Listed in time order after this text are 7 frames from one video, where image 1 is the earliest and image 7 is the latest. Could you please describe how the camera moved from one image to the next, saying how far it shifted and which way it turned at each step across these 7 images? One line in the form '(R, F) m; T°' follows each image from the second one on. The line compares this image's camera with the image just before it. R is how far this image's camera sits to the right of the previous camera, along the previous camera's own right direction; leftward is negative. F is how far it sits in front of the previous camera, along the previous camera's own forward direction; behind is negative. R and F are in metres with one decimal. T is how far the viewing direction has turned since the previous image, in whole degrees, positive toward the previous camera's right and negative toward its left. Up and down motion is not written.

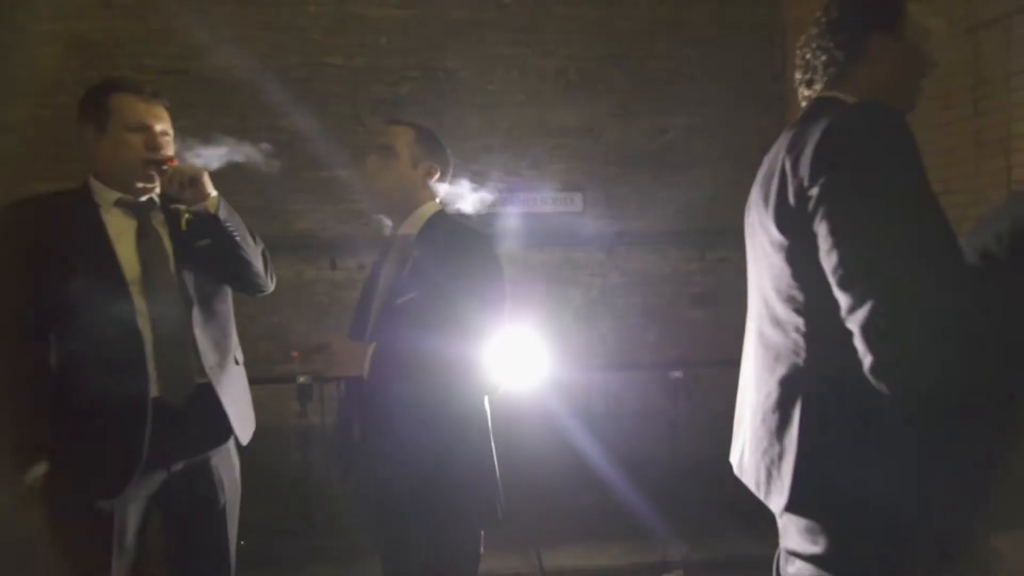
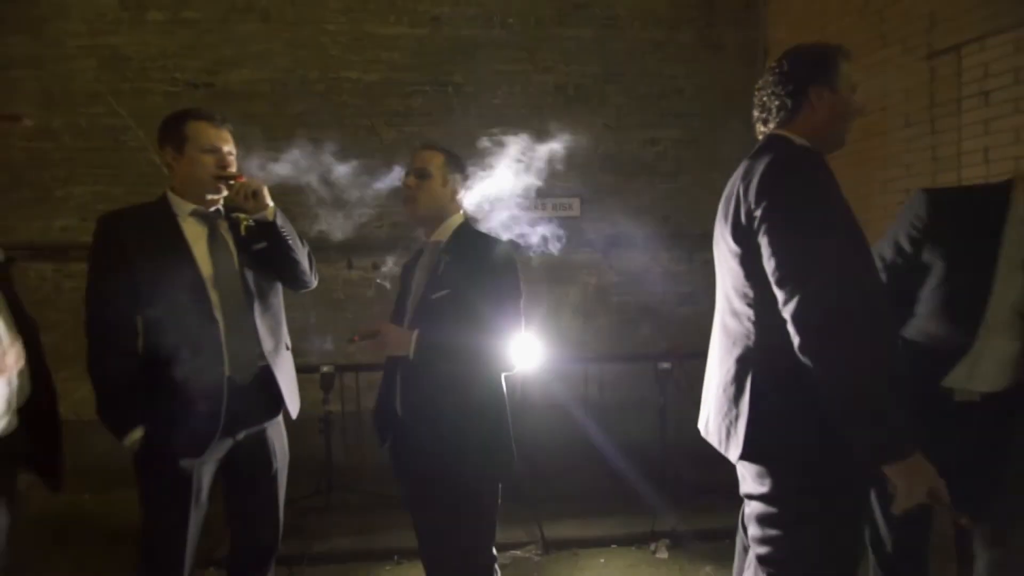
(-0.1, -0.4) m; 0°
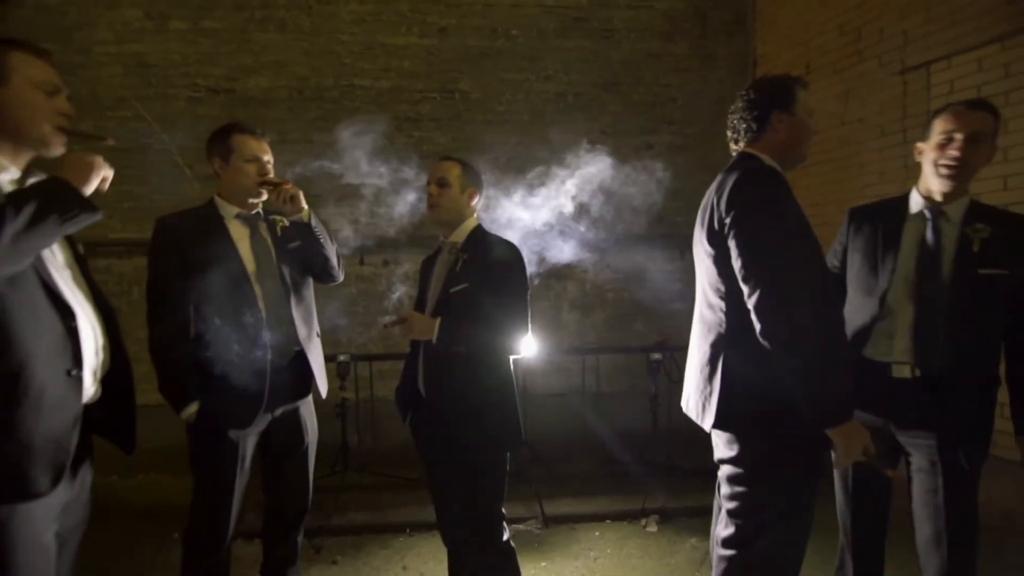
(0.0, -0.3) m; 0°
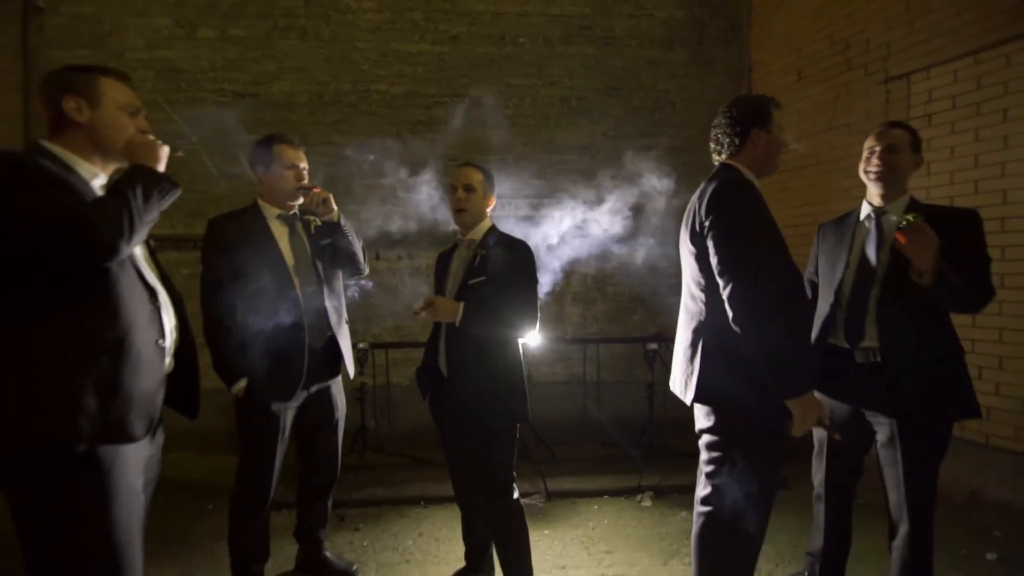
(0.0, -0.3) m; 0°
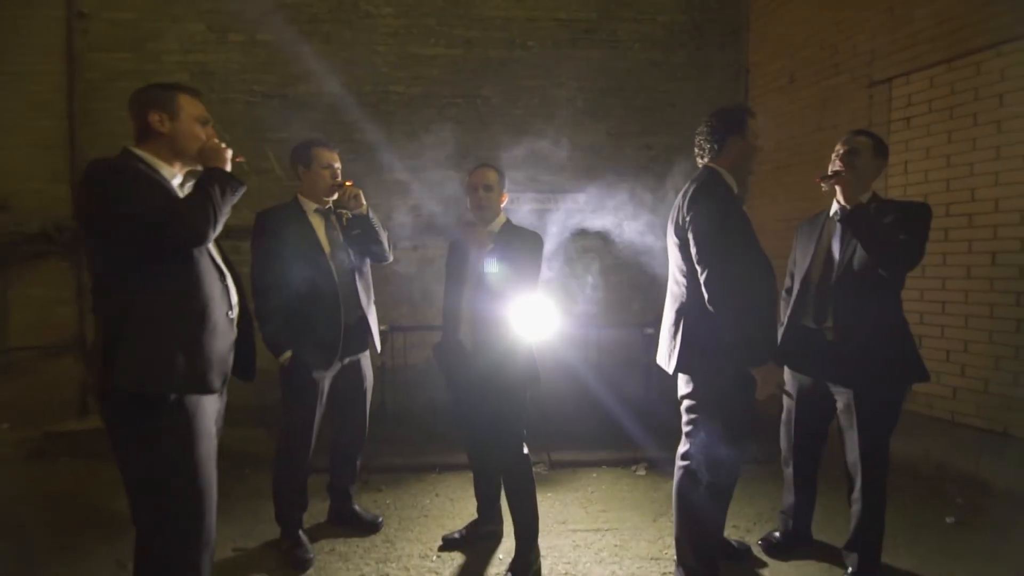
(0.0, -0.4) m; -1°
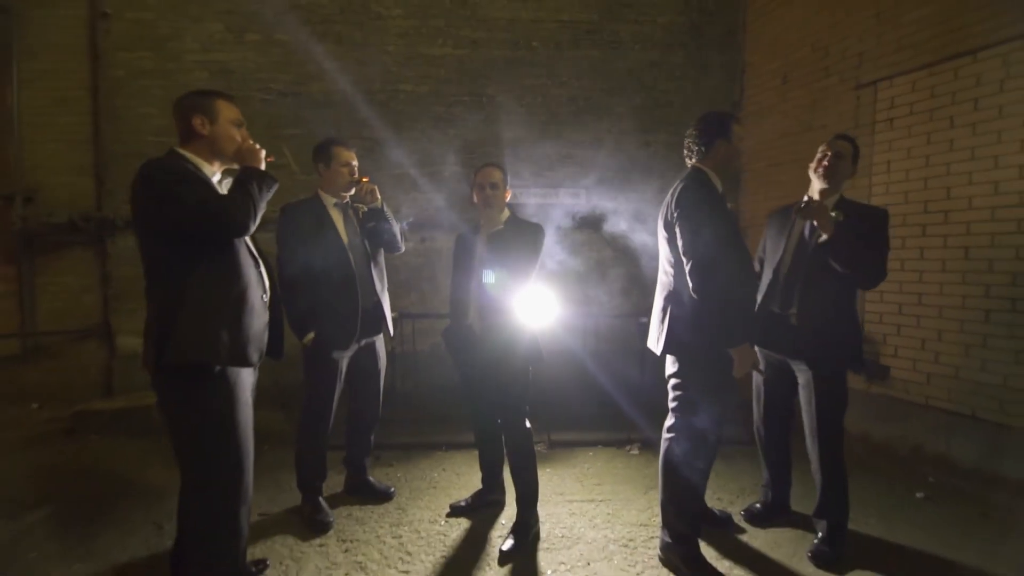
(0.0, -0.3) m; 0°
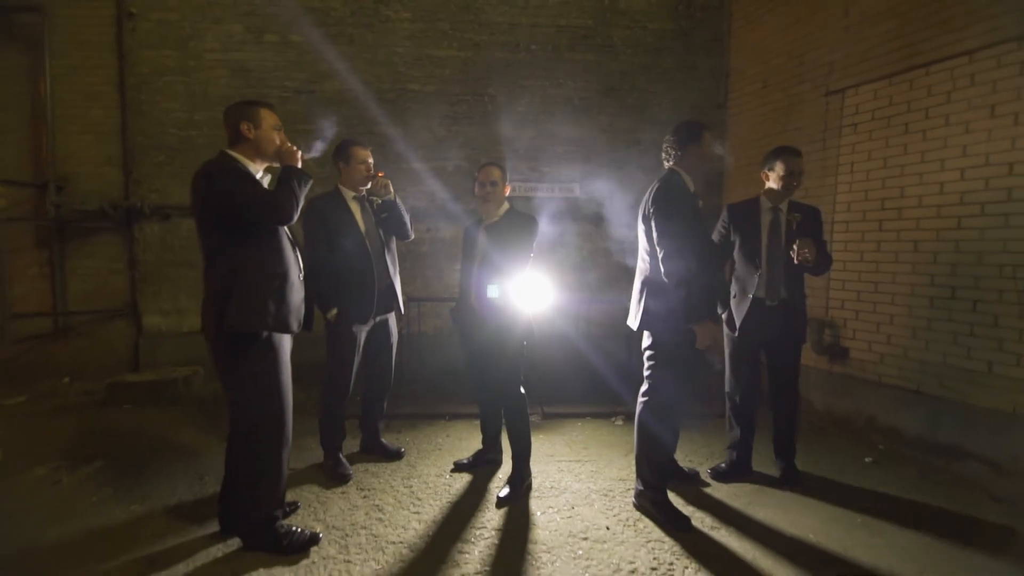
(0.0, -0.5) m; 0°
